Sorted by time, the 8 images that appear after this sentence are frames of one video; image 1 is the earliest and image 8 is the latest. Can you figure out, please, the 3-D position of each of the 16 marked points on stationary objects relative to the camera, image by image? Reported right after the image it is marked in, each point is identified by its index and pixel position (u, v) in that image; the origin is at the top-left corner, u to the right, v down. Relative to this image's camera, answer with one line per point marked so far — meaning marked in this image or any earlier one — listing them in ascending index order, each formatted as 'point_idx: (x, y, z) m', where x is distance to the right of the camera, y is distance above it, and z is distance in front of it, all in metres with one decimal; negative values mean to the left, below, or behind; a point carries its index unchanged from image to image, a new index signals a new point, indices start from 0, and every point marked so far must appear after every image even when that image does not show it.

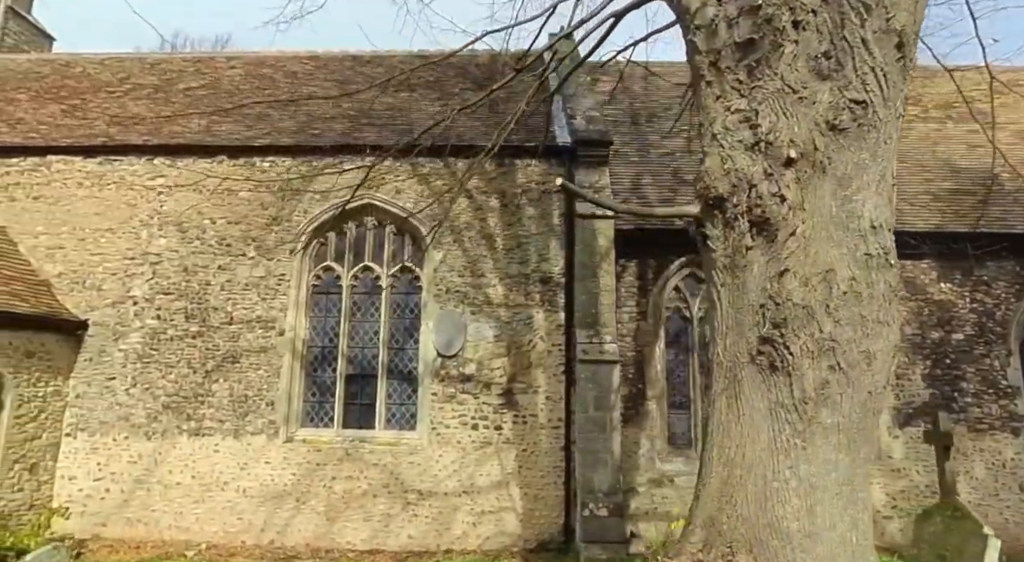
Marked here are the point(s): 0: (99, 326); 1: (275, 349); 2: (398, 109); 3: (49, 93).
0: (-6.0, -0.7, +10.8) m
1: (-3.4, -1.0, +10.6) m
2: (-2.0, +3.0, +12.9) m
3: (-8.7, +3.5, +14.0) m
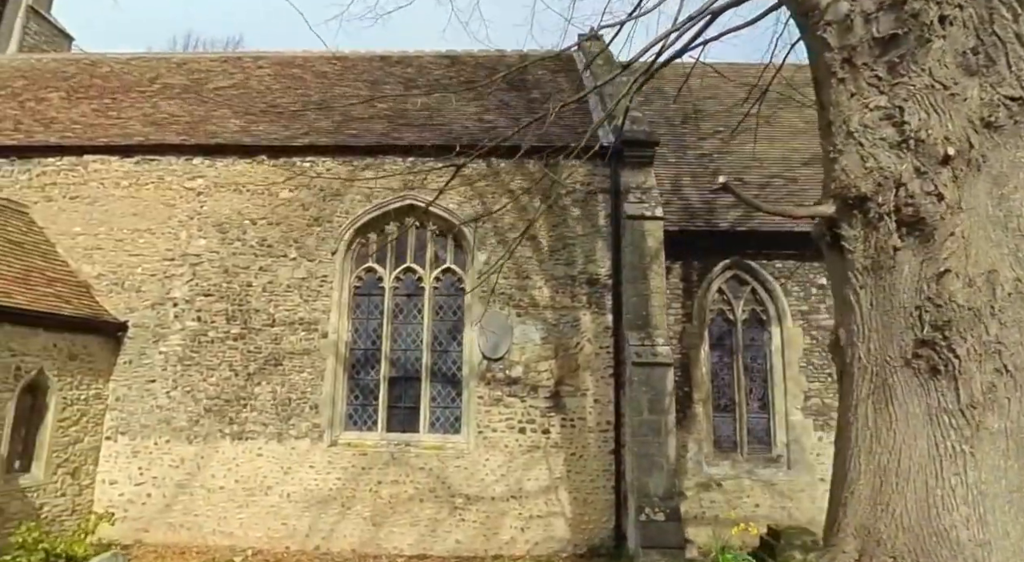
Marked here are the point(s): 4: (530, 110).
0: (-5.4, -0.7, +10.7) m
1: (-2.7, -1.0, +10.5) m
2: (-1.3, +3.0, +12.8) m
3: (-8.1, +3.5, +13.9) m
4: (+0.3, +2.9, +12.7) m
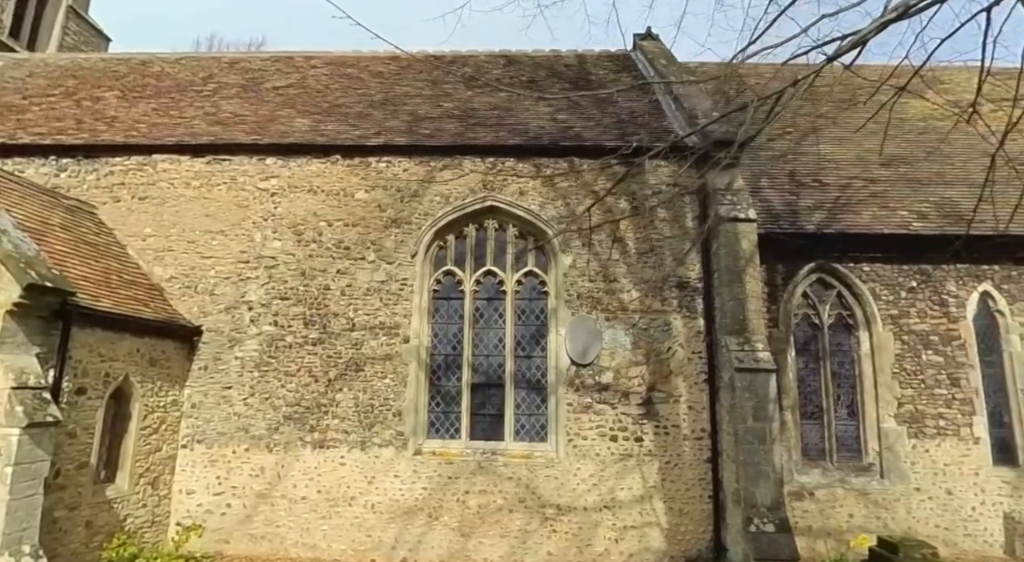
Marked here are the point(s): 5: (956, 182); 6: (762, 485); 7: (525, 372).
0: (-4.2, -0.7, +10.4) m
1: (-1.5, -1.0, +10.2) m
2: (-0.1, +2.9, +12.5) m
3: (-6.9, +3.4, +13.6) m
4: (+1.5, +2.9, +12.4) m
5: (+7.0, +1.6, +11.8) m
6: (+3.0, -2.4, +8.8) m
7: (+0.2, -1.3, +10.4) m
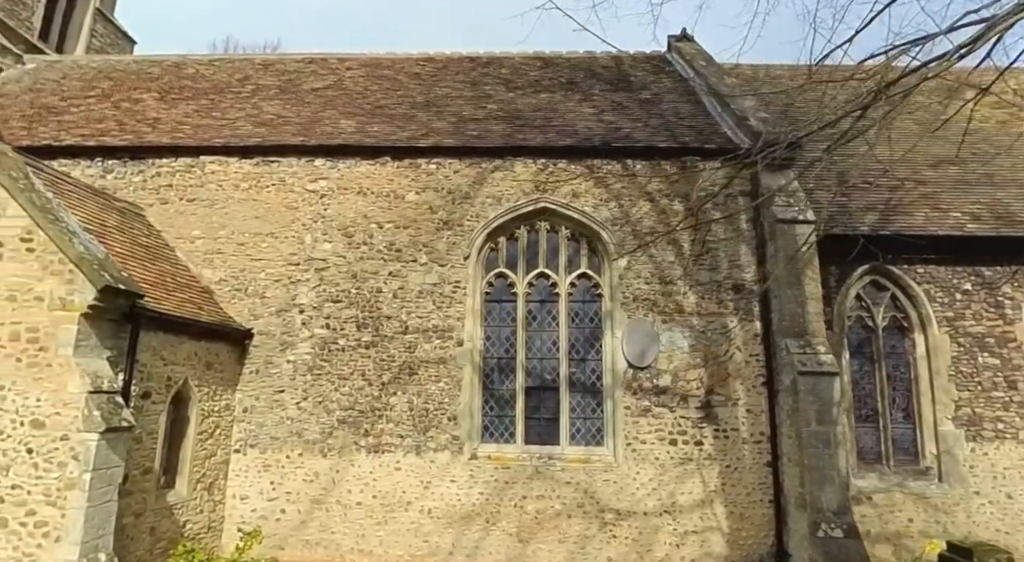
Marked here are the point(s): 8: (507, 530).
0: (-3.4, -0.8, +10.2) m
1: (-0.8, -1.1, +10.1) m
2: (+0.6, +2.9, +12.4) m
3: (-6.1, +3.4, +13.5) m
4: (+2.2, +2.8, +12.4) m
5: (+7.8, +1.5, +11.7) m
6: (+3.7, -2.5, +8.7) m
7: (+0.9, -1.3, +10.3) m
8: (-0.1, -3.2, +9.6) m
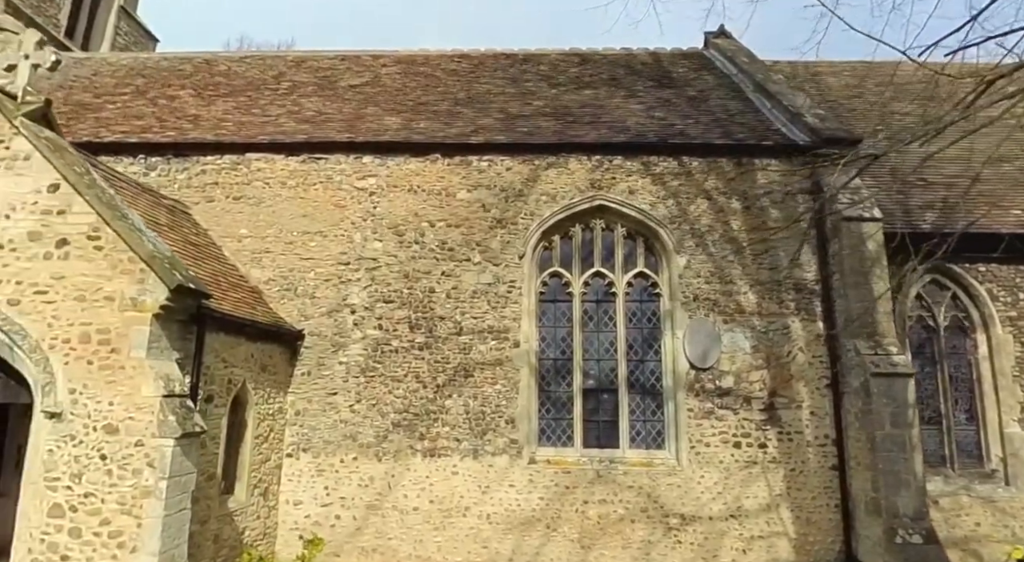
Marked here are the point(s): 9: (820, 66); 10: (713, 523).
0: (-2.6, -0.8, +10.0) m
1: (0.0, -1.1, +9.9) m
2: (+1.3, +2.9, +12.2) m
3: (-5.4, +3.4, +13.2) m
4: (+3.0, +2.8, +12.1) m
5: (+8.5, +1.6, +11.5) m
6: (+4.5, -2.4, +8.5) m
7: (+1.7, -1.3, +10.1) m
8: (+0.7, -3.2, +9.3) m
9: (+6.2, +4.4, +15.1) m
10: (+2.5, -3.0, +9.3) m
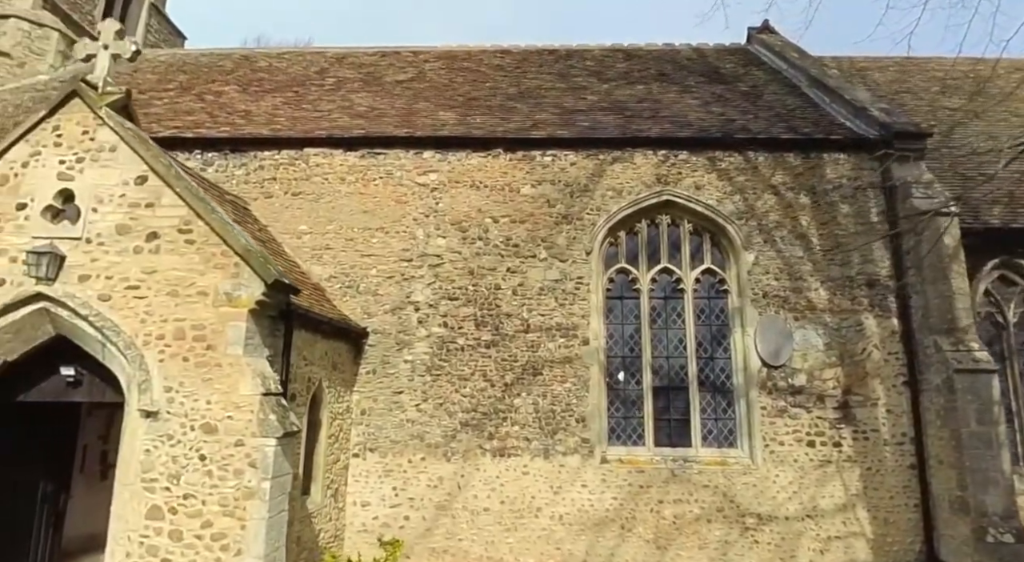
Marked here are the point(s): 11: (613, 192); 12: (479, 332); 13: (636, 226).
0: (-1.7, -0.7, +9.8) m
1: (+0.9, -1.0, +9.7) m
2: (+2.2, +2.9, +12.0) m
3: (-4.5, +3.4, +13.0) m
4: (+3.8, +2.9, +12.0) m
5: (+9.4, +1.6, +11.4) m
6: (+5.4, -2.4, +8.4) m
7: (+2.6, -1.2, +9.9) m
8: (+1.6, -3.1, +9.2) m
9: (+7.1, +4.4, +15.0) m
10: (+3.4, -3.0, +9.2) m
11: (+1.4, +1.2, +10.3) m
12: (-0.4, -0.7, +9.8) m
13: (+1.7, +0.8, +10.3) m
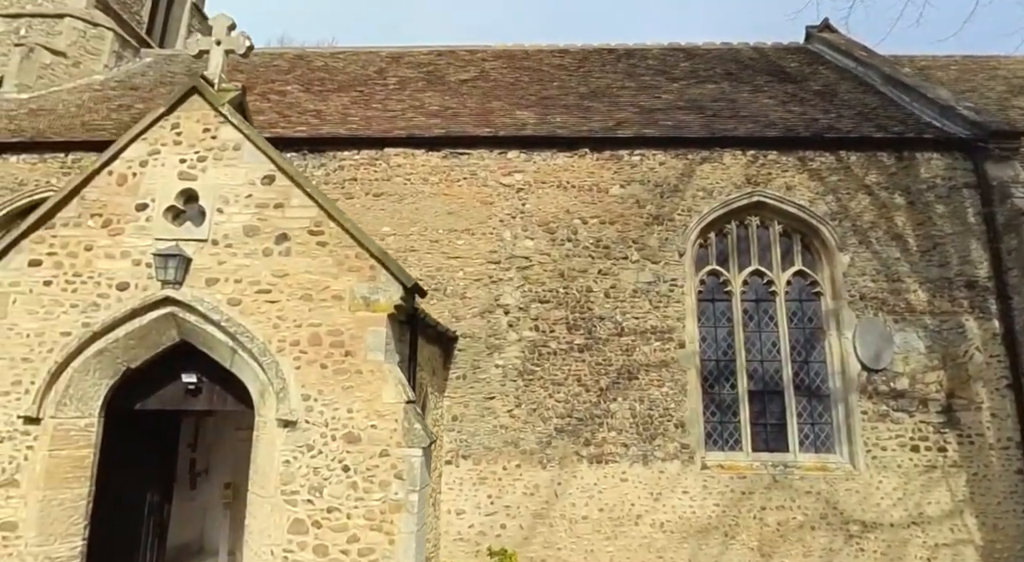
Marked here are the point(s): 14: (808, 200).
0: (-0.5, -0.8, +9.6) m
1: (+2.1, -1.0, +9.5) m
2: (+3.4, +2.9, +11.8) m
3: (-3.4, +3.4, +12.8) m
4: (+5.0, +2.8, +11.8) m
5: (+10.6, +1.6, +11.2) m
6: (+6.6, -2.4, +8.2) m
7: (+3.8, -1.3, +9.7) m
8: (+2.8, -3.2, +8.9) m
9: (+8.3, +4.4, +14.8) m
10: (+4.6, -3.0, +9.0) m
11: (+2.6, +1.2, +10.1) m
12: (+0.8, -0.7, +9.6) m
13: (+2.9, +0.7, +10.1) m
14: (+4.0, +1.1, +10.0) m
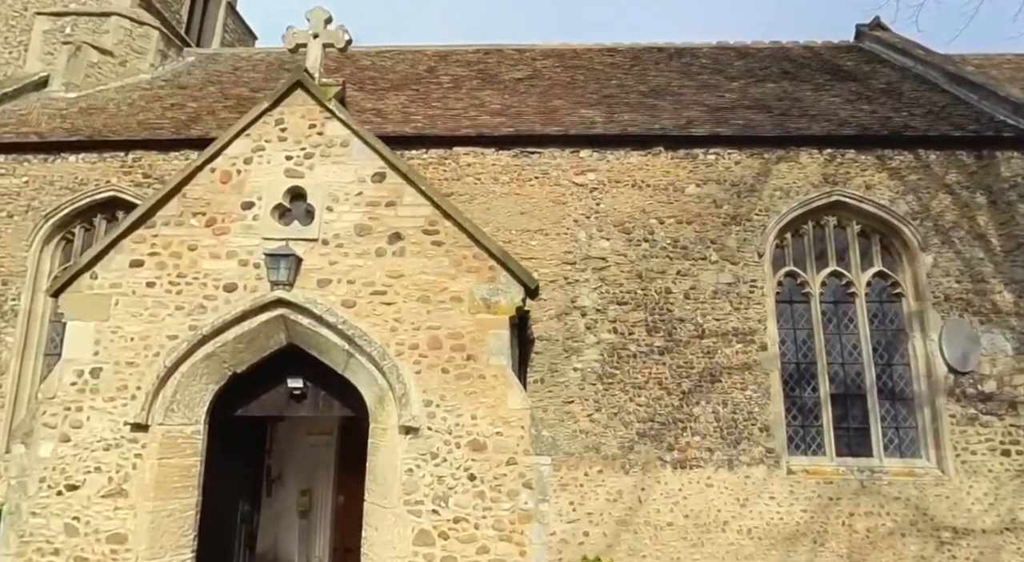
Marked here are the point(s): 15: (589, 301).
0: (+0.4, -0.8, +9.4) m
1: (+3.1, -1.0, +9.3) m
2: (+4.4, +2.9, +11.6) m
3: (-2.4, +3.3, +12.6) m
4: (+6.0, +2.8, +11.6) m
5: (+11.6, +1.6, +11.1) m
6: (+7.6, -2.4, +8.0) m
7: (+4.8, -1.3, +9.5) m
8: (+3.8, -3.2, +8.7) m
9: (+9.2, +4.4, +14.7) m
10: (+5.6, -3.0, +8.8) m
11: (+3.6, +1.2, +9.9) m
12: (+1.8, -0.7, +9.4) m
13: (+3.9, +0.7, +9.9) m
14: (+5.0, +1.1, +9.8) m
15: (+1.0, -0.3, +9.5) m
